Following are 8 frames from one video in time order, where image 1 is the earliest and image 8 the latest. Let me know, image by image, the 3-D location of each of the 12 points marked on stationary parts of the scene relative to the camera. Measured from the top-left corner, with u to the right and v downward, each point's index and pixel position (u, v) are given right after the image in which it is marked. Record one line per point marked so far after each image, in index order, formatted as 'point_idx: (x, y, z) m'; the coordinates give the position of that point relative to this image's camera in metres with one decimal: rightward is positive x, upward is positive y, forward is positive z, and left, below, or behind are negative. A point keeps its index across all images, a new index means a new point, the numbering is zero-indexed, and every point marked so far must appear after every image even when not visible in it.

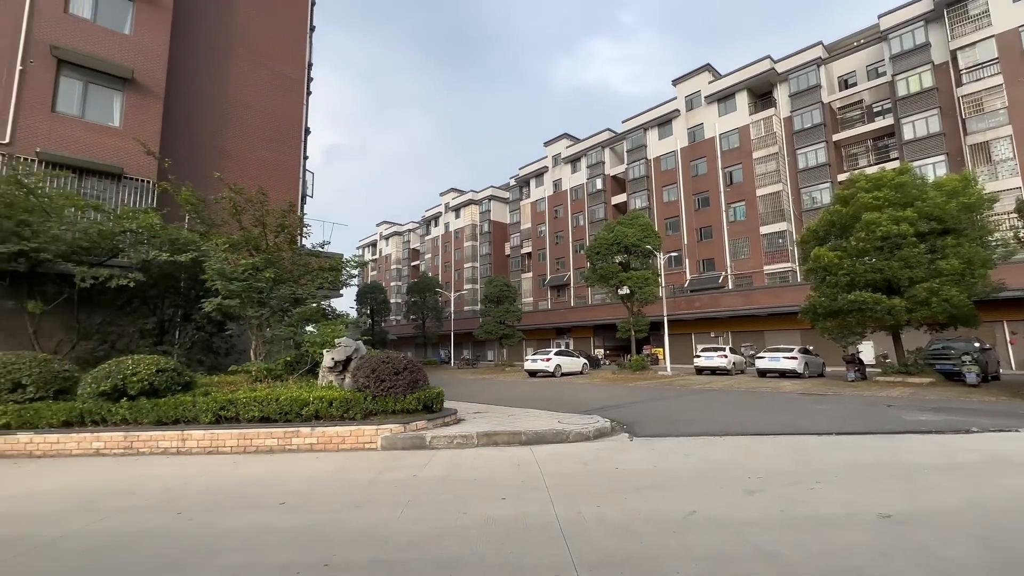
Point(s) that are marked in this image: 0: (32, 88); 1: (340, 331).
0: (-13.1, +5.5, +12.3) m
1: (-4.0, -1.0, +10.4) m
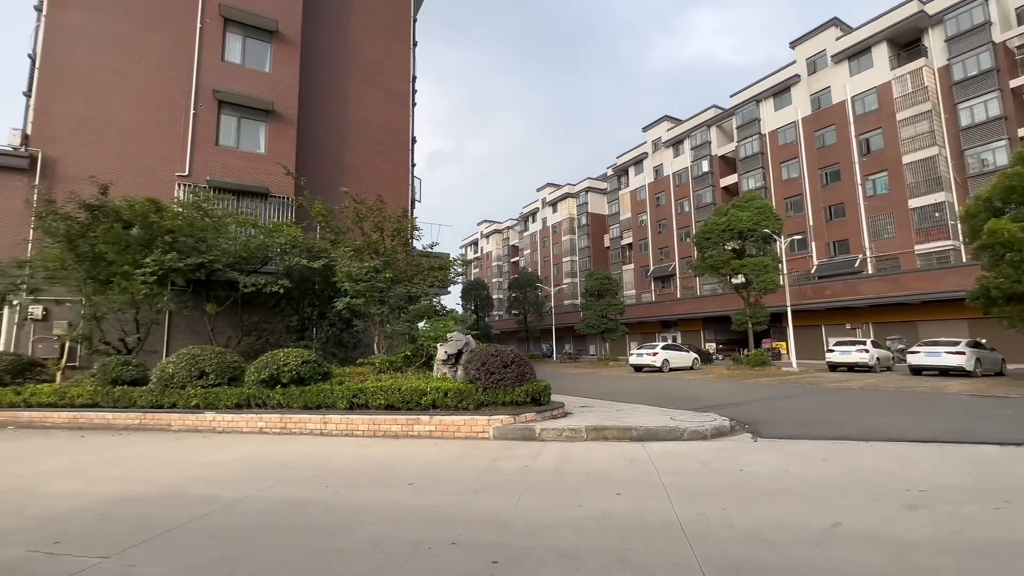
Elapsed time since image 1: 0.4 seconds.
0: (-10.2, +5.3, +14.8) m
1: (-1.5, -0.9, +11.0) m
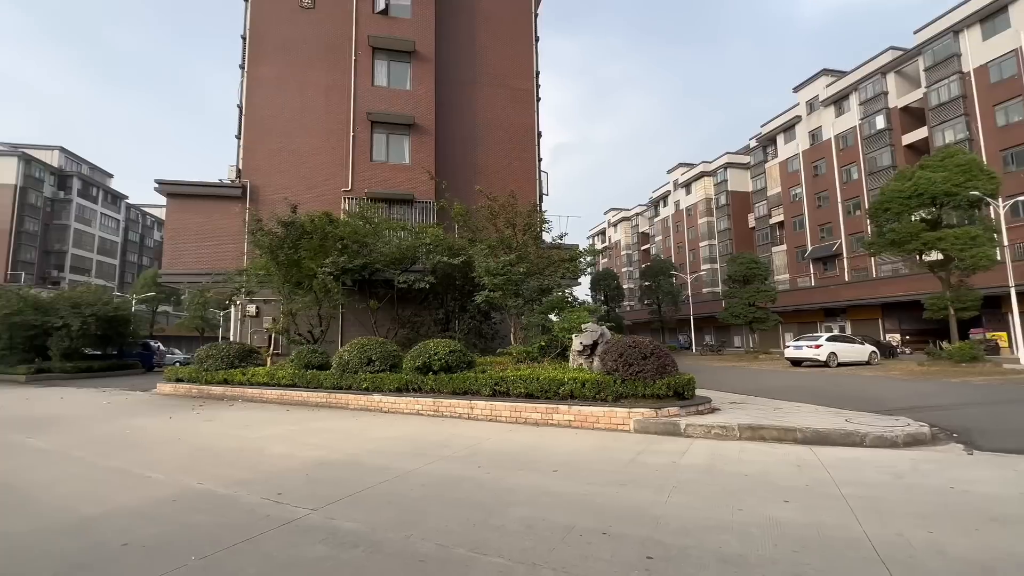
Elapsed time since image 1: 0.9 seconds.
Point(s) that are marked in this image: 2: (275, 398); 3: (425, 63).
0: (-5.8, +5.4, +17.0) m
1: (+1.8, -0.7, +11.0) m
2: (-6.0, -2.8, +11.3) m
3: (-3.4, +8.9, +17.8) m
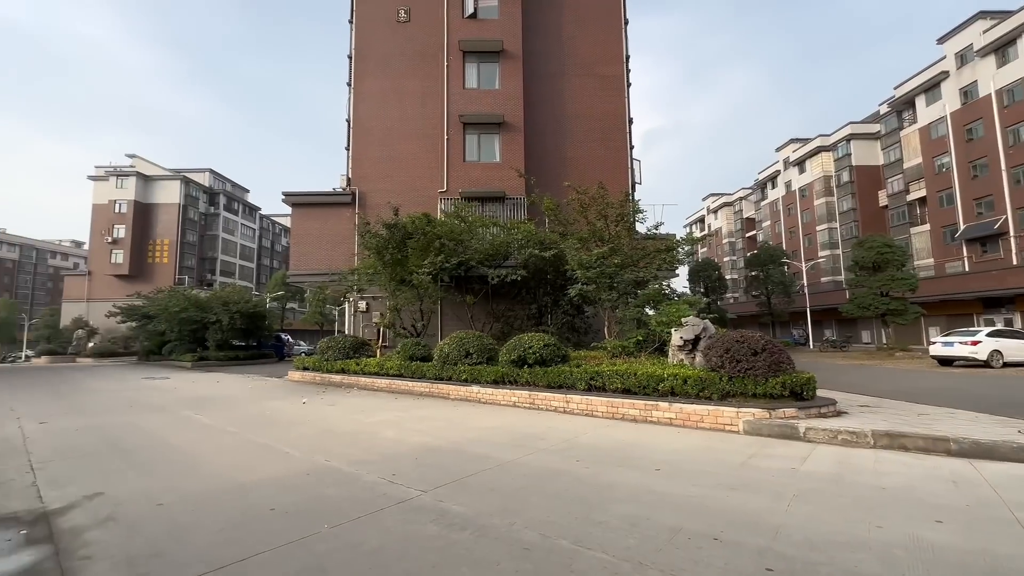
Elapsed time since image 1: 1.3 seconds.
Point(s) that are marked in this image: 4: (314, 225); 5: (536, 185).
0: (-2.3, +5.5, +17.7) m
1: (+4.0, -0.5, +10.4) m
2: (-3.5, -2.7, +12.3) m
3: (0.0, +9.1, +18.0) m
4: (-8.0, +2.5, +18.1) m
5: (+1.0, +4.1, +18.2) m
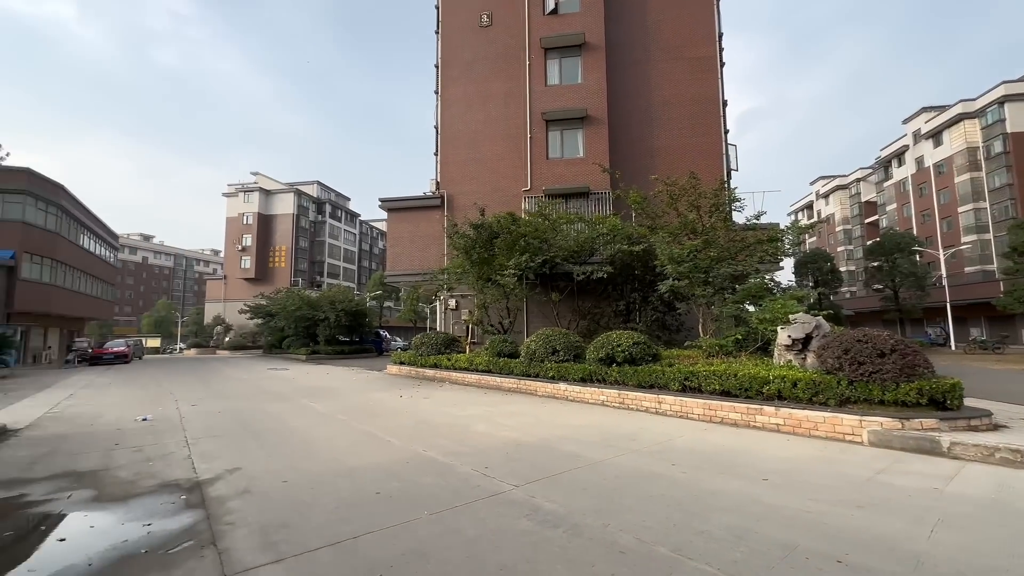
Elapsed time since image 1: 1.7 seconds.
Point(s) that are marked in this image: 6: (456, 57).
0: (+1.0, +5.6, +17.8) m
1: (+5.9, -0.4, +9.5) m
2: (-1.1, -2.7, +12.7) m
3: (+3.3, +9.2, +17.6) m
4: (-4.5, +2.6, +19.2) m
5: (+4.3, +4.3, +17.6) m
6: (-2.4, +10.0, +19.4) m
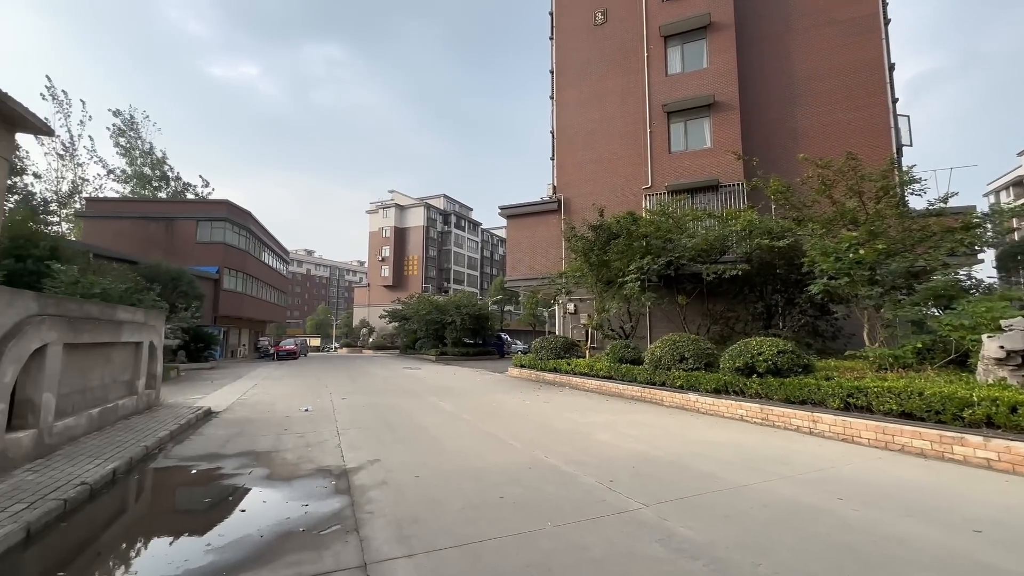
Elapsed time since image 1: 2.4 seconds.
0: (+5.5, +5.5, +16.9) m
1: (+8.2, -0.4, +7.5) m
2: (+2.3, -2.8, +12.4) m
3: (+7.6, +9.2, +16.1) m
4: (+0.6, +2.4, +19.6) m
5: (+8.6, +4.2, +15.8) m
6: (+2.5, +9.8, +19.3) m
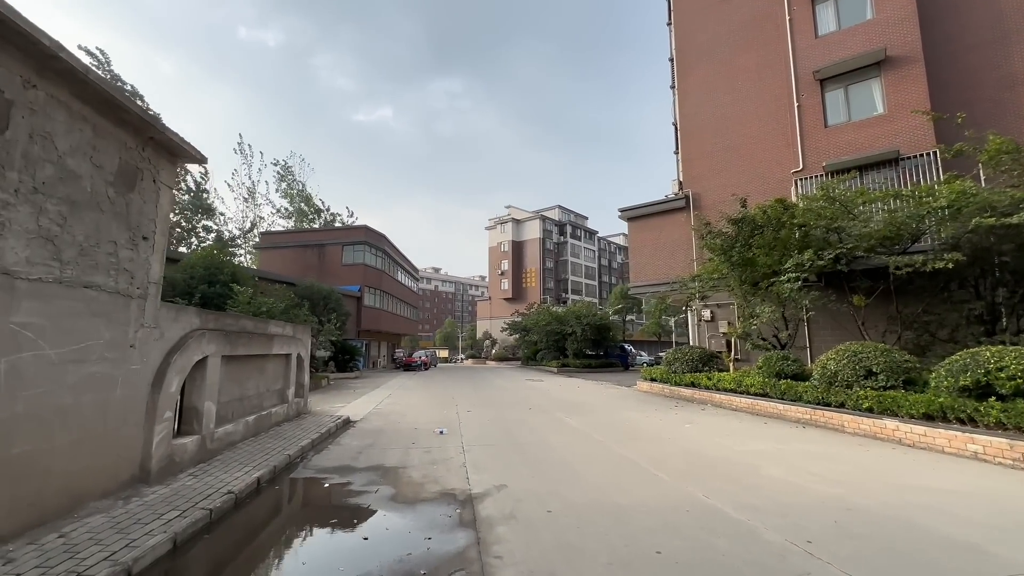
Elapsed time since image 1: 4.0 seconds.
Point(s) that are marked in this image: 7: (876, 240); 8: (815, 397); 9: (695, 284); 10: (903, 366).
0: (+9.4, +5.5, +14.3) m
1: (+9.8, -0.1, +4.4) m
2: (+5.5, -2.8, +10.6) m
3: (+11.2, +9.3, +13.1) m
4: (+5.5, +2.1, +18.1) m
5: (+12.3, +4.4, +12.4) m
6: (+7.1, +9.6, +17.6) m
7: (+8.1, +1.1, +10.0) m
8: (+6.1, -2.2, +9.0) m
9: (+5.7, +0.1, +14.0) m
10: (+7.1, -1.4, +8.1) m
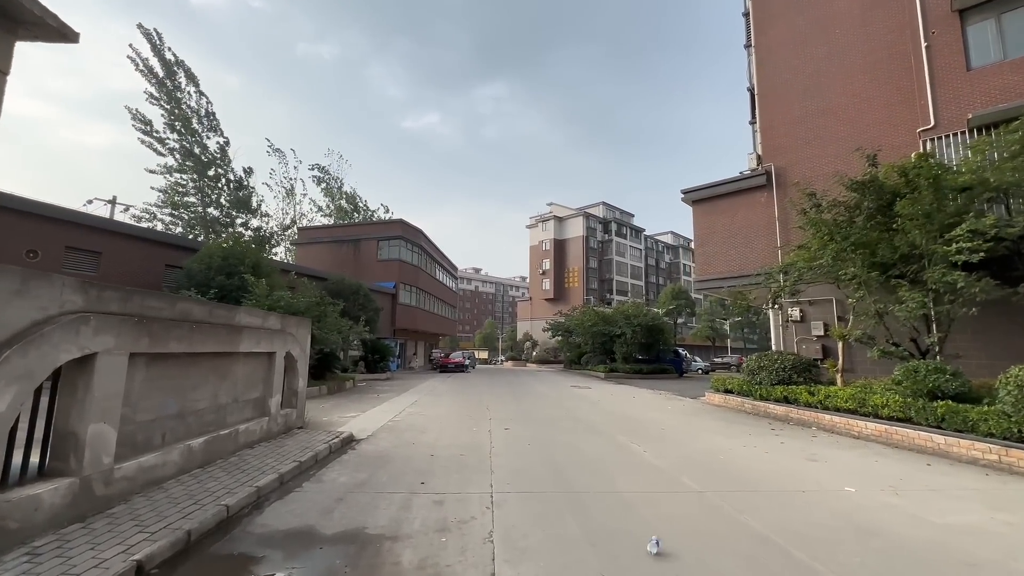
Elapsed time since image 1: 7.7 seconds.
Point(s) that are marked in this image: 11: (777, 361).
0: (+10.7, +5.7, +11.1) m
1: (+10.1, +0.2, +1.2) m
2: (+6.4, -2.6, +7.7) m
3: (+12.3, +9.5, +9.8) m
4: (+7.1, +2.3, +15.3) m
5: (+13.3, +4.6, +9.0) m
6: (+8.6, +9.8, +14.6) m
7: (+8.9, +1.3, +6.9) m
8: (+6.8, -1.9, +6.2) m
9: (+6.9, +0.3, +11.1) m
10: (+7.7, -1.1, +5.1) m
11: (+6.7, -1.8, +11.3) m
